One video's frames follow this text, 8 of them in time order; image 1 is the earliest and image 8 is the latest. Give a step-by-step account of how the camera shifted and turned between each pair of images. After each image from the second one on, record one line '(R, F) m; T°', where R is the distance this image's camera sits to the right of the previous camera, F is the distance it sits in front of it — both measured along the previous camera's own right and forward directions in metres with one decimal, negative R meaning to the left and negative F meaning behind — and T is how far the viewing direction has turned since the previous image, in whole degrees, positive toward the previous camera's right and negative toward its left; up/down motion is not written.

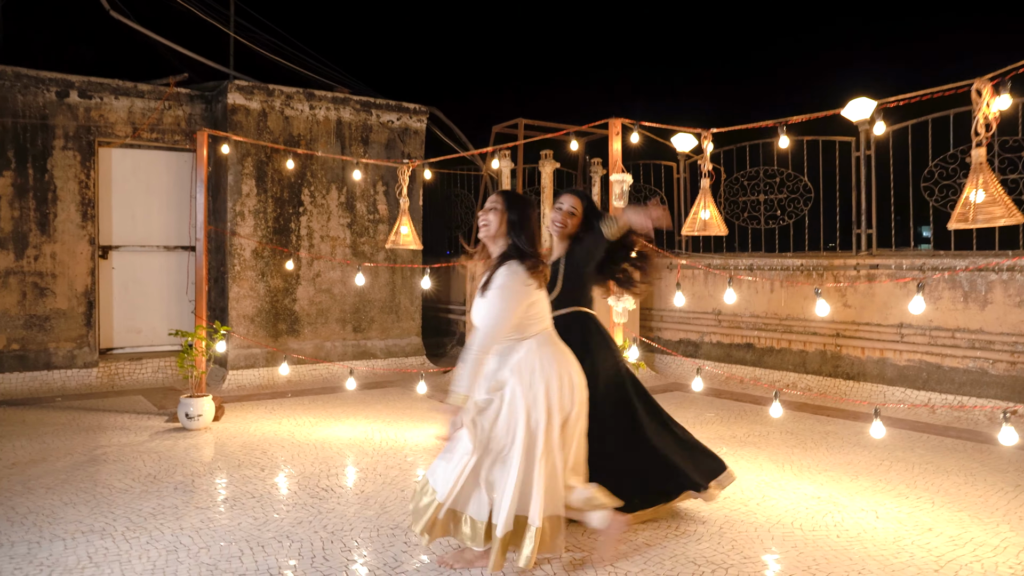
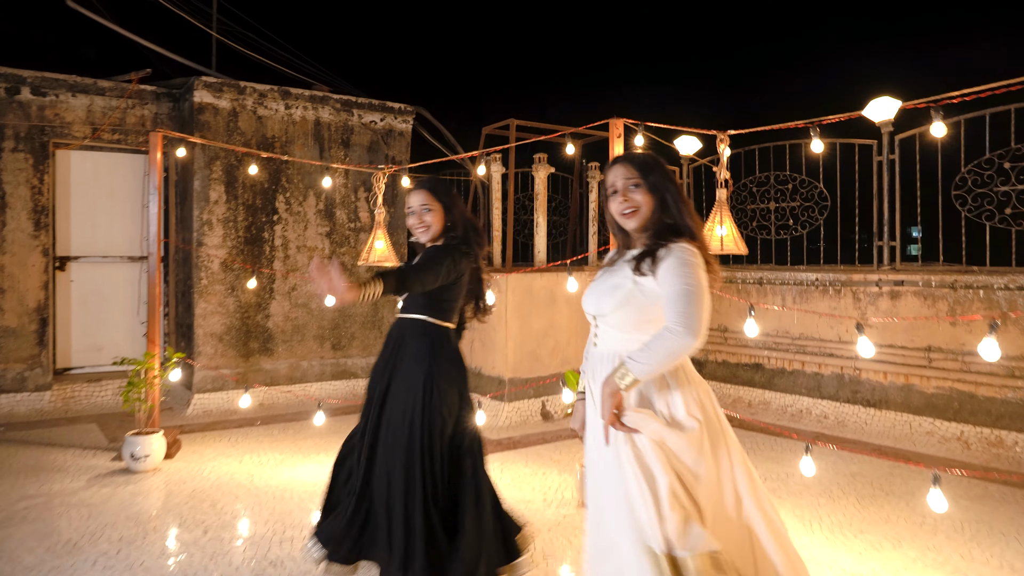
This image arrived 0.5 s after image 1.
(+0.1, +0.7) m; 0°
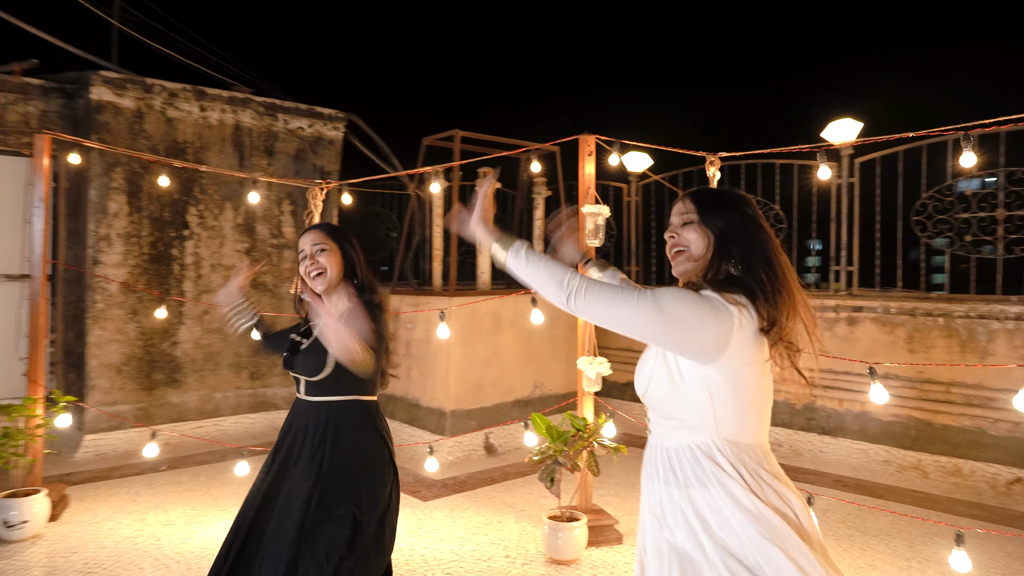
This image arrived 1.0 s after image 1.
(-0.3, +0.6) m; +7°
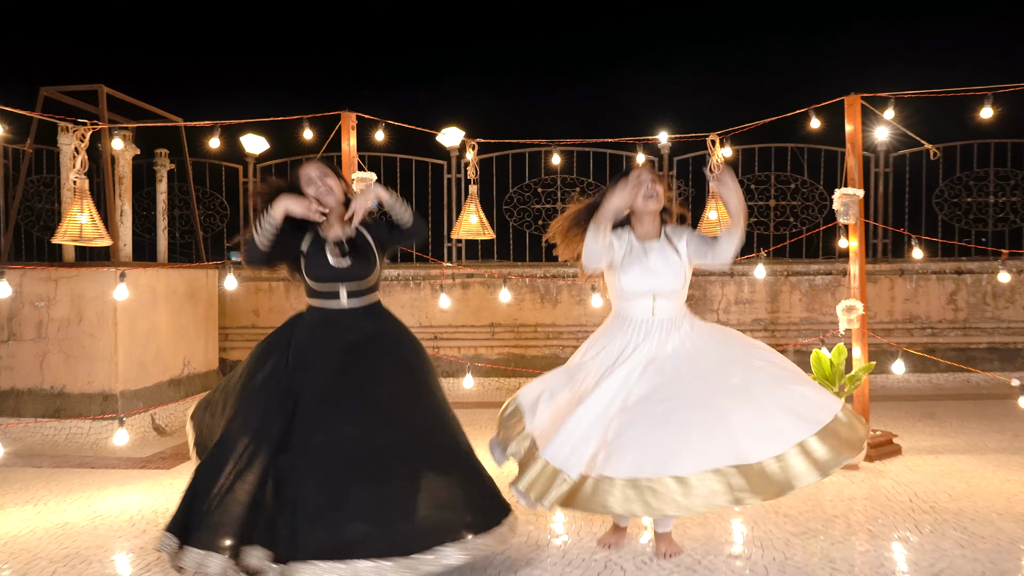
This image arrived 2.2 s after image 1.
(-2.3, -0.2) m; +42°
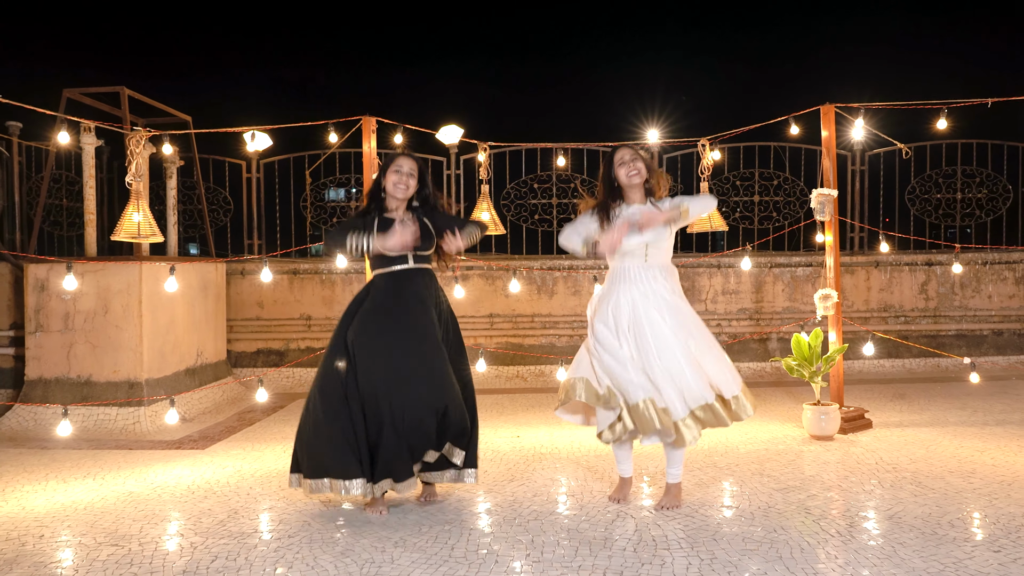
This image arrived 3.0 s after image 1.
(-0.2, -0.5) m; +1°
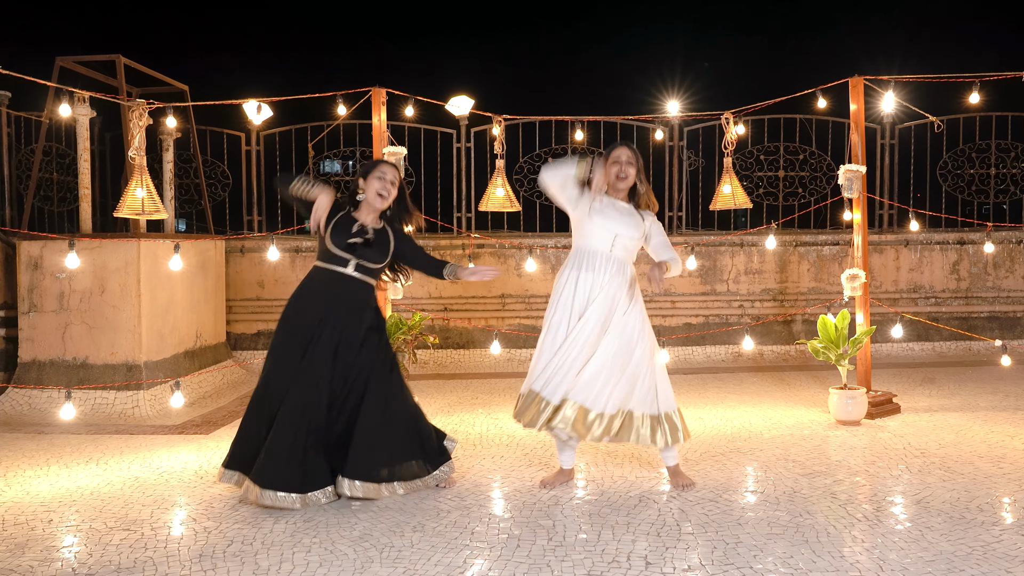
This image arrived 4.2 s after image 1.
(0.0, +0.2) m; -1°
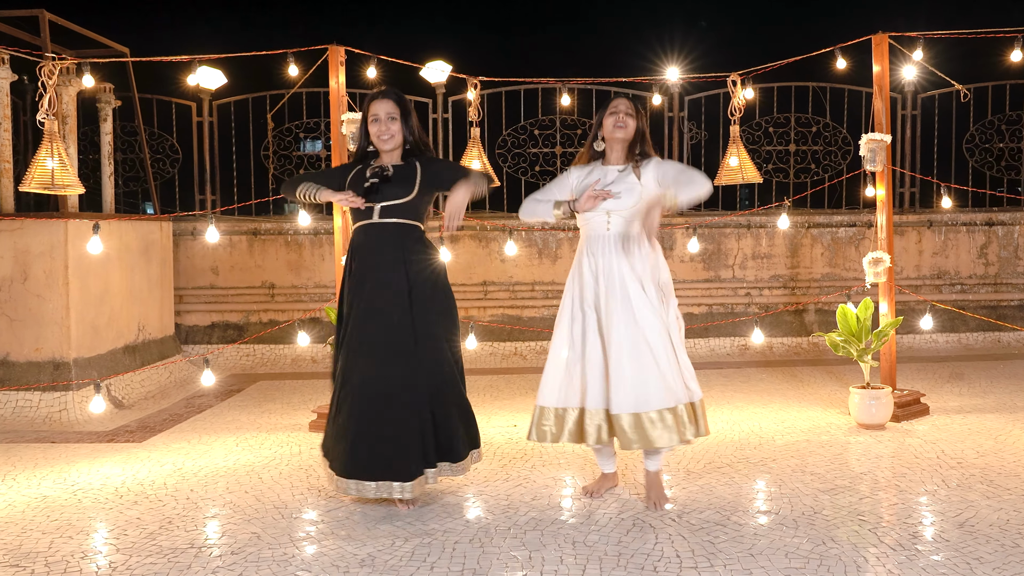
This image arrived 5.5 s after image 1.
(+0.1, +0.7) m; 0°
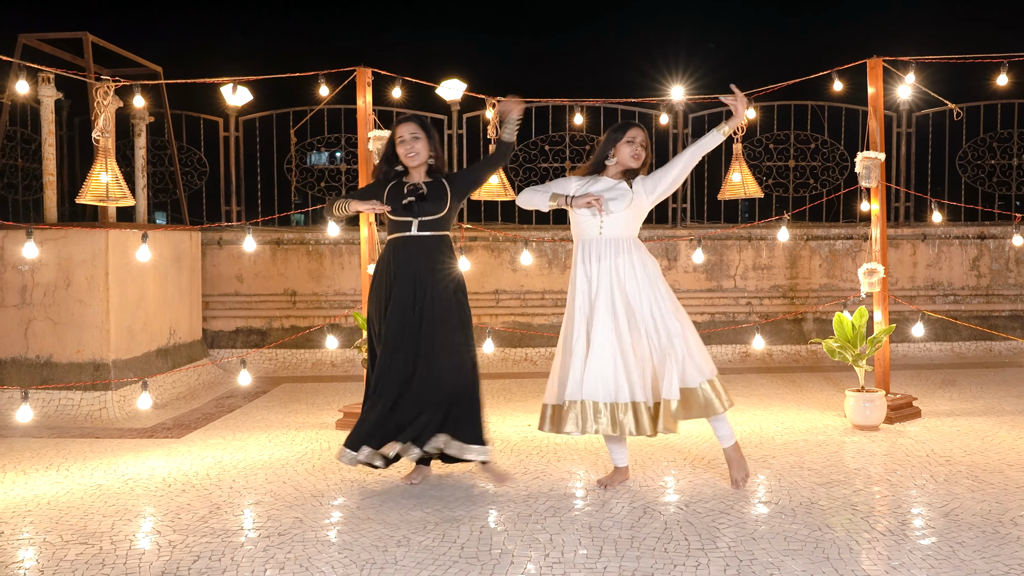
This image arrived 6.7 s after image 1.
(-0.1, -0.3) m; 0°
